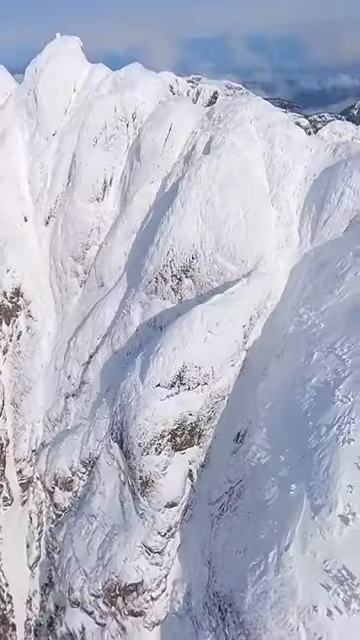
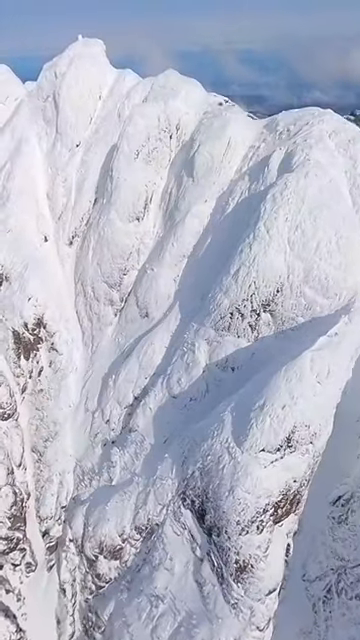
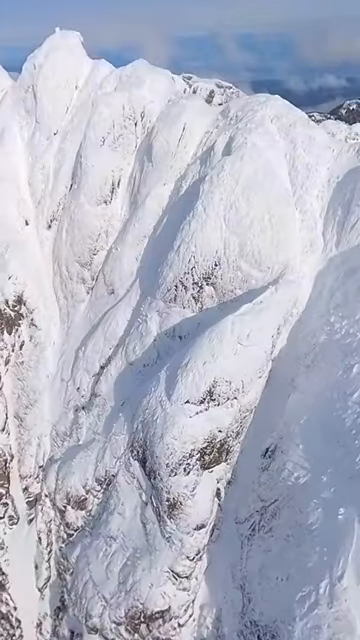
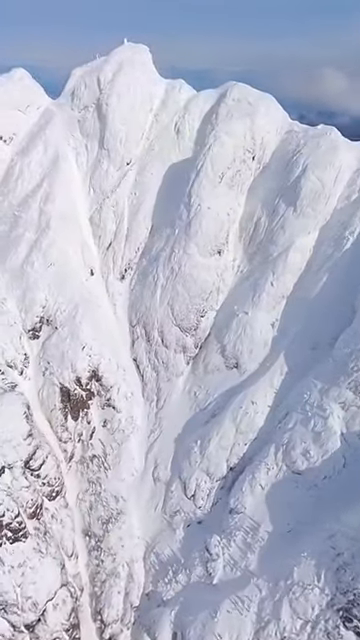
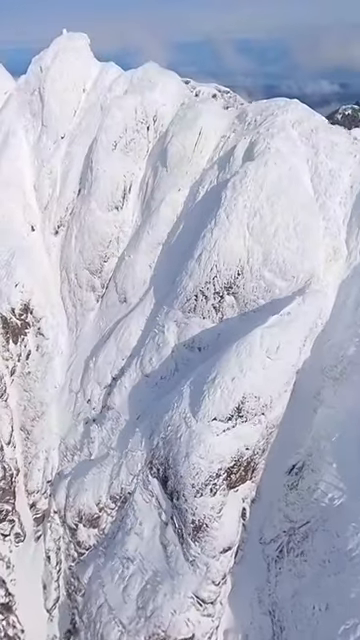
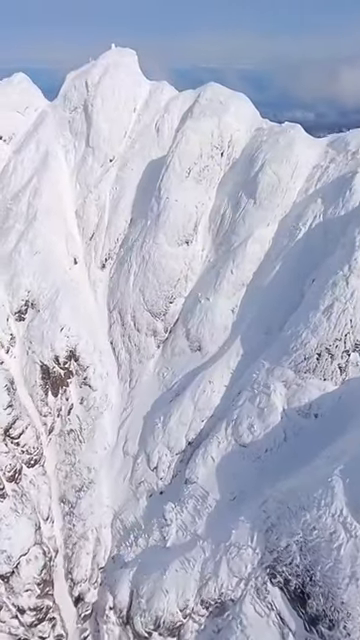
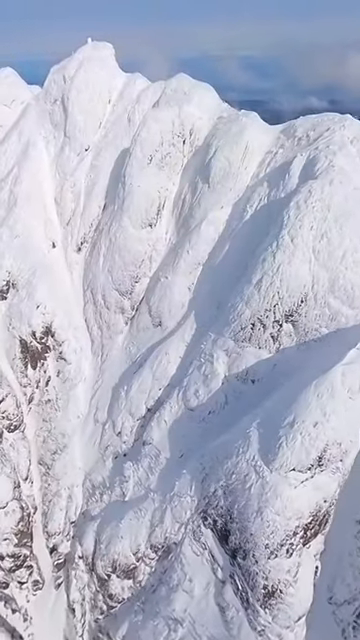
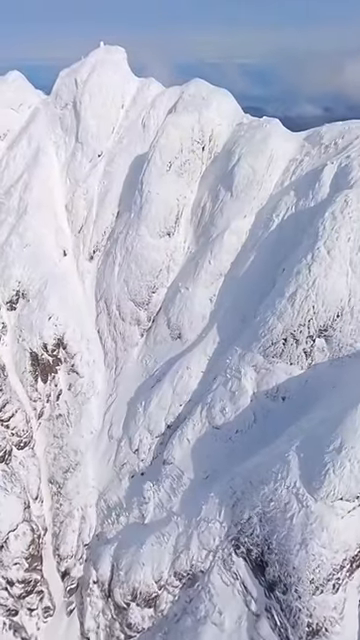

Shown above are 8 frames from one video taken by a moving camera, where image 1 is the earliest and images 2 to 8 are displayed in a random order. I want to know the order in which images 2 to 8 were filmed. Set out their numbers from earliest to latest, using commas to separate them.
3, 5, 2, 7, 8, 6, 4
